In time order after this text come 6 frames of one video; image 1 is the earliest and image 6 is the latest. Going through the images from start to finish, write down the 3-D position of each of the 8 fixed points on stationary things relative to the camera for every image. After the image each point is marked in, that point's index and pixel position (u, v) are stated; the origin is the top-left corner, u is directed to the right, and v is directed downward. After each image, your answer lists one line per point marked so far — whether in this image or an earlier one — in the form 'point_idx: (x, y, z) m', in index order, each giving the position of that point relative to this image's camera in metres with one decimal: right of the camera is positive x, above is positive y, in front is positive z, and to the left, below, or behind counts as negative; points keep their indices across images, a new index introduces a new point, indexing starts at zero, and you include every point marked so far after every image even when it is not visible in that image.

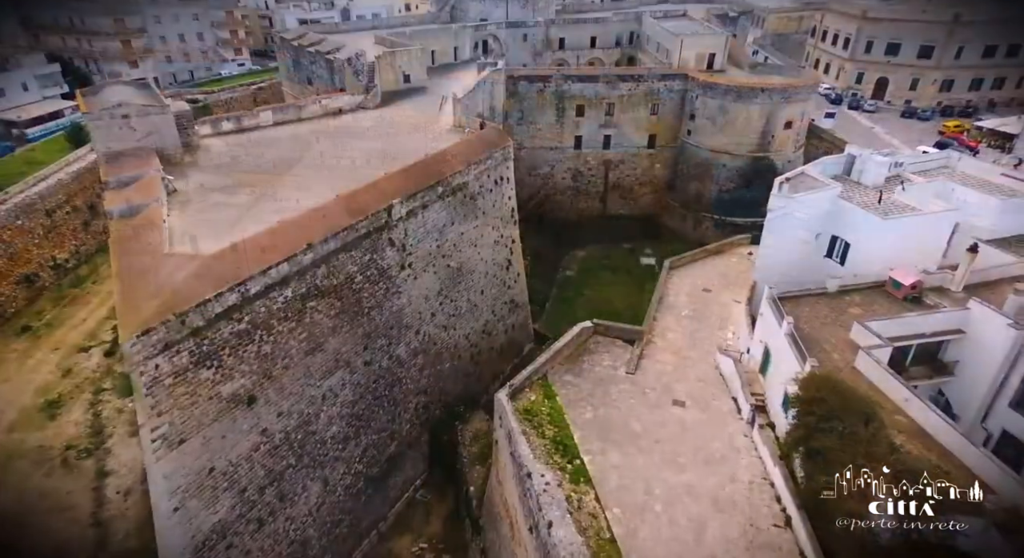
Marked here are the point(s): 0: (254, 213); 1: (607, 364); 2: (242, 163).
0: (-5.8, +1.5, +13.6) m
1: (+2.1, -1.9, +13.6) m
2: (-7.3, +3.1, +16.5) m
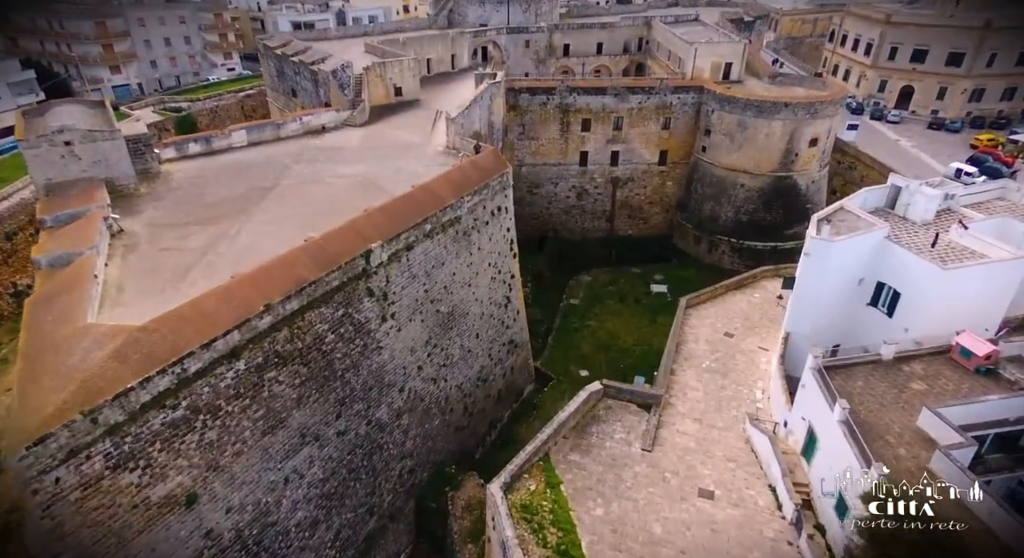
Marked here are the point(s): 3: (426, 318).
0: (-5.8, +0.4, +11.7) m
1: (+2.1, -3.0, +11.6) m
2: (-7.3, +2.0, +14.6) m
3: (-2.0, -0.9, +14.2) m
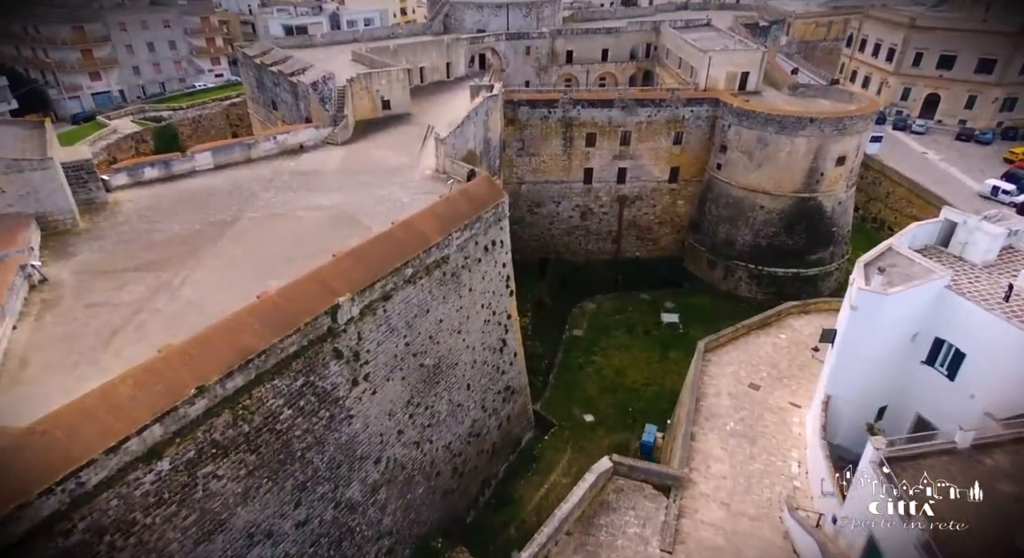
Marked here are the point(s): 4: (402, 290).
0: (-5.9, -0.6, +9.8) m
1: (+1.9, -4.1, +9.7) m
2: (-7.4, +1.0, +12.7) m
3: (-2.1, -1.9, +12.3) m
4: (-2.1, -0.2, +11.7) m
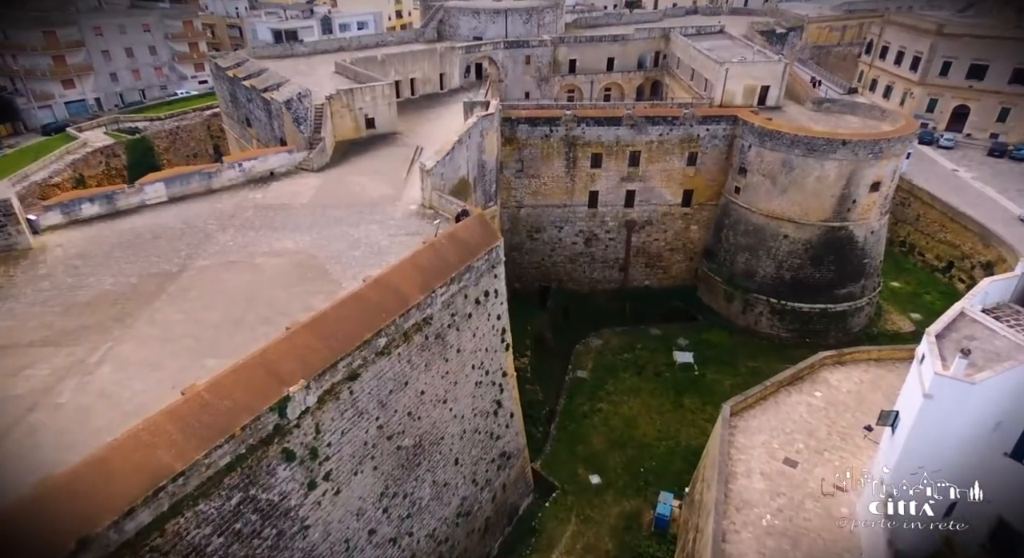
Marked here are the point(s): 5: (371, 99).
0: (-6.0, -1.8, +7.7) m
1: (+1.8, -5.2, +7.7) m
2: (-7.5, -0.1, +10.6) m
3: (-2.2, -3.1, +10.2) m
4: (-2.2, -1.3, +9.7) m
5: (-4.2, +5.3, +18.1) m
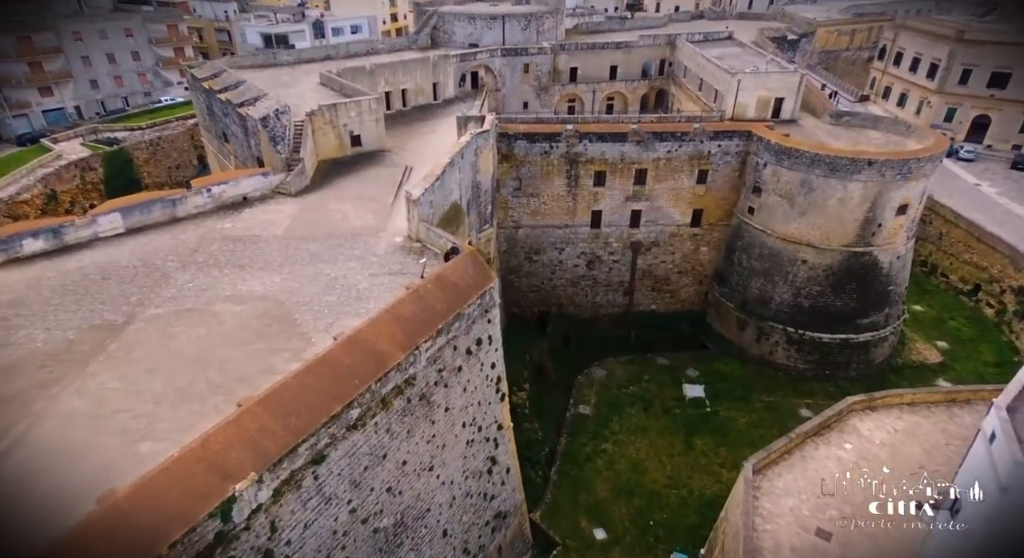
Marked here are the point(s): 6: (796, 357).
0: (-6.1, -2.6, +6.3) m
1: (+1.8, -6.1, +6.2) m
2: (-7.6, -1.0, +9.2) m
3: (-2.3, -3.9, +8.8) m
4: (-2.3, -2.2, +8.3) m
5: (-4.3, +4.5, +16.7) m
6: (+8.8, -2.4, +18.9) m
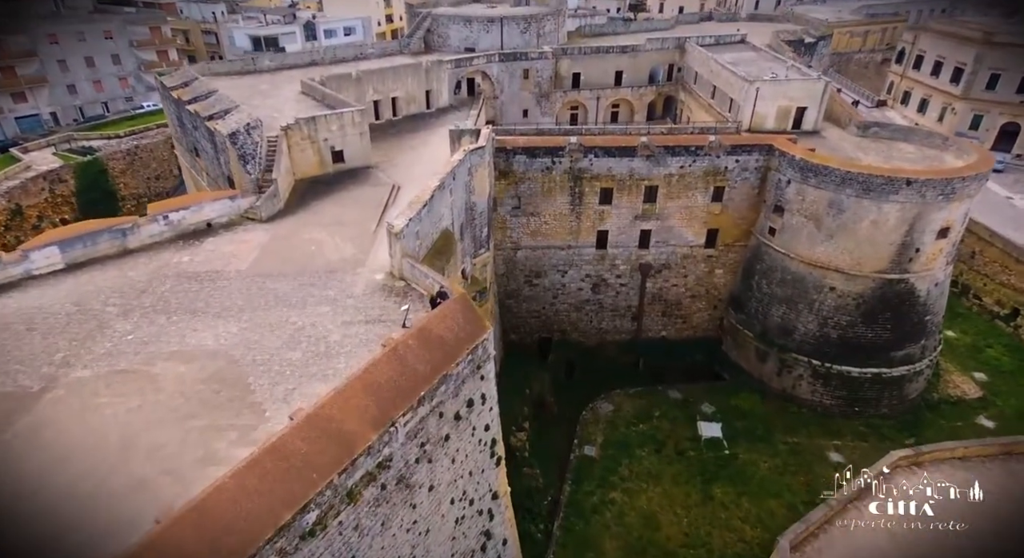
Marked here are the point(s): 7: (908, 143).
0: (-6.2, -3.4, +4.6) m
1: (+1.7, -6.8, +4.6) m
2: (-7.6, -1.7, +7.5) m
3: (-2.3, -4.7, +7.1) m
4: (-2.3, -3.0, +6.6) m
5: (-4.3, +3.7, +15.0) m
6: (+8.8, -3.2, +17.3) m
7: (+11.4, +3.9, +17.5) m
